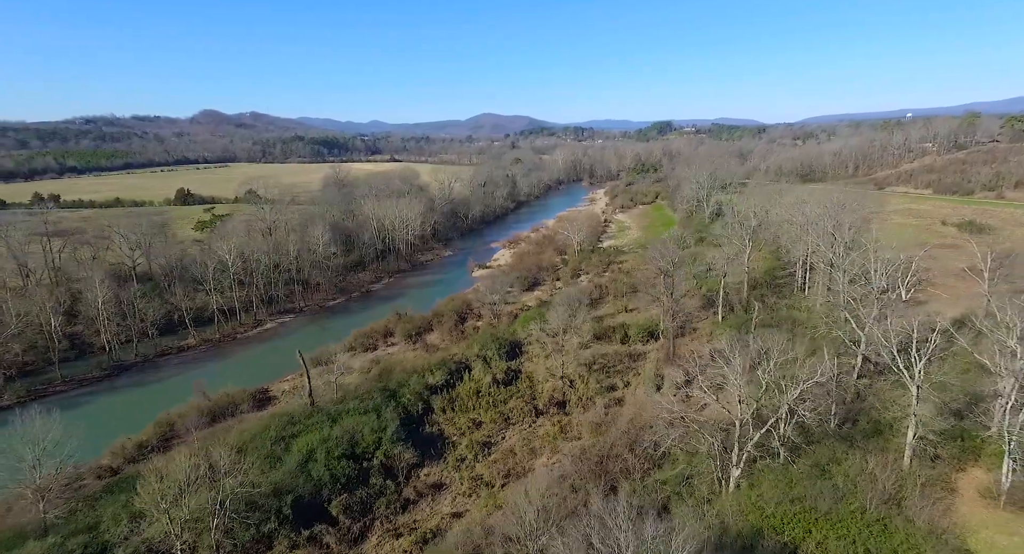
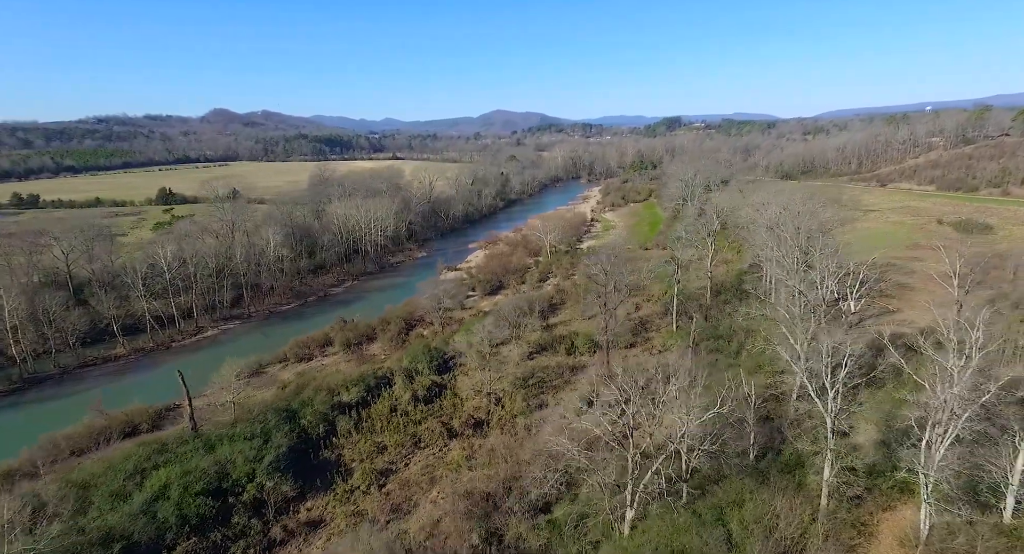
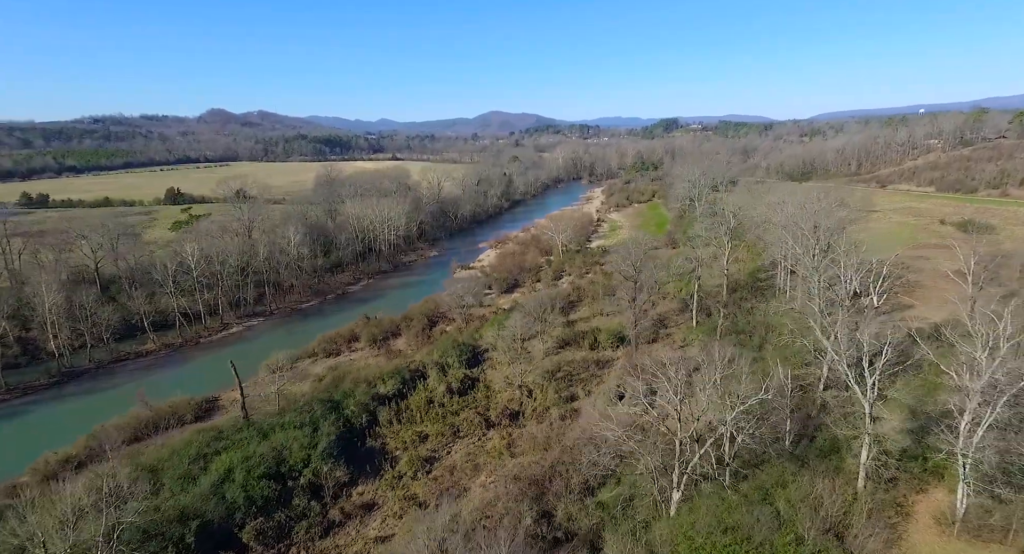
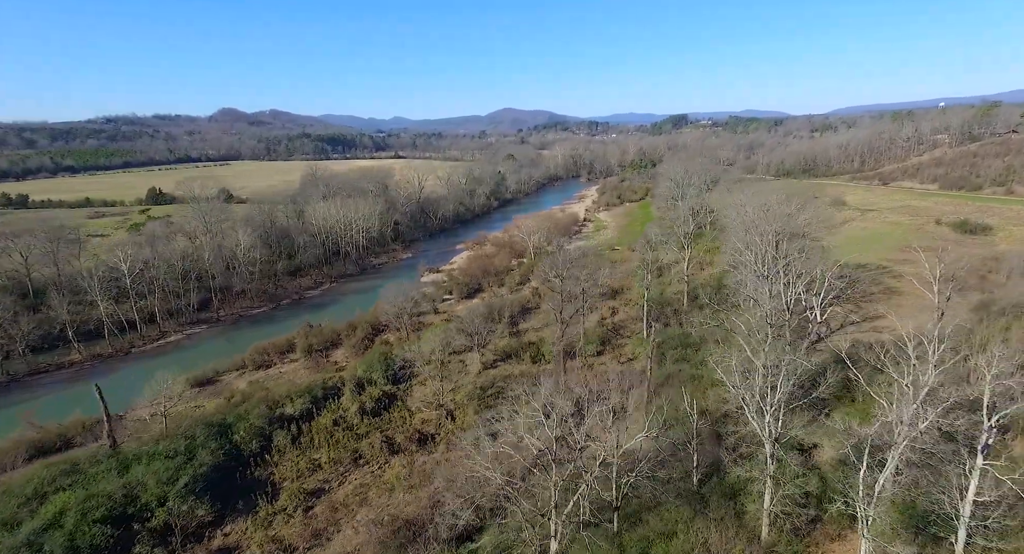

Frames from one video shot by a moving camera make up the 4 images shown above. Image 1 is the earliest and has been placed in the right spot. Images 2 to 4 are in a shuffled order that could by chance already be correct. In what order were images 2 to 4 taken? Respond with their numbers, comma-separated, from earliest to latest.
3, 2, 4
